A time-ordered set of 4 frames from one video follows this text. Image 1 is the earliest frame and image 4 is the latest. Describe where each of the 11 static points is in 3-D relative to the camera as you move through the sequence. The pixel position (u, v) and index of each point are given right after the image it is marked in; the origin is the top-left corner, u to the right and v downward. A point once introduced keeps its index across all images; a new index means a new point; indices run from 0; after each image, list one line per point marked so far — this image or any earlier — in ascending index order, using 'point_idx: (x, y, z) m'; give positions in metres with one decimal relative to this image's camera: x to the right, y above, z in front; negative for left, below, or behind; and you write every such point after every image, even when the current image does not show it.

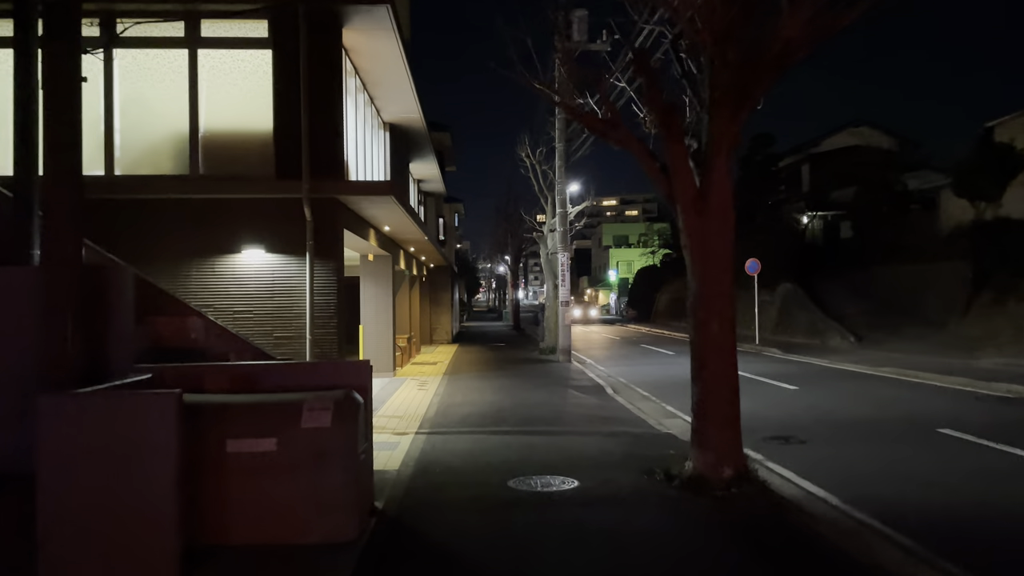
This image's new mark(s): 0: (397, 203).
0: (-1.8, +1.3, +13.0) m
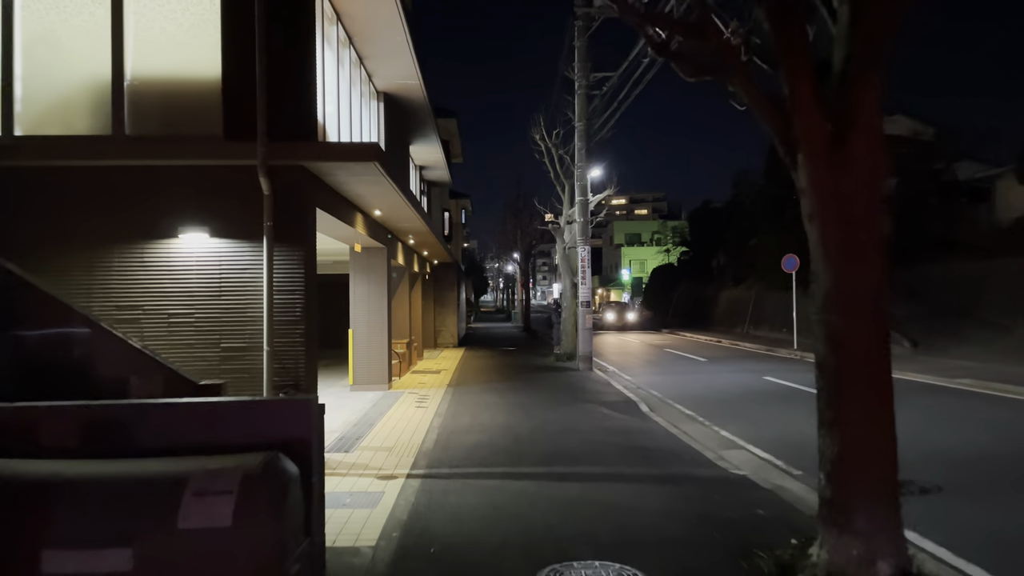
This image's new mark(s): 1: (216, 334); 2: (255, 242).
0: (-1.6, +1.4, +10.2) m
1: (-3.2, -0.5, +8.9) m
2: (-2.8, +0.5, +8.9) m
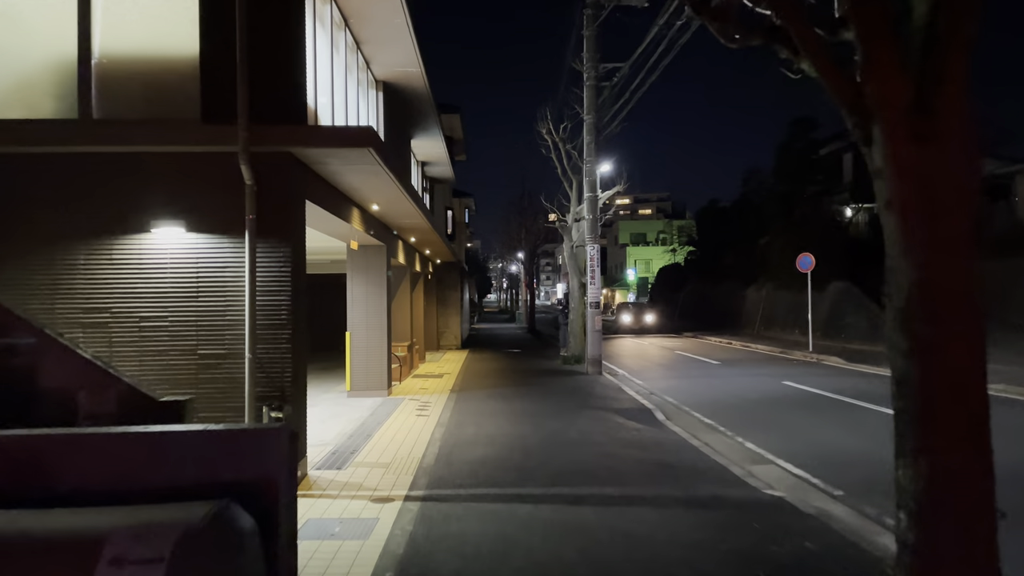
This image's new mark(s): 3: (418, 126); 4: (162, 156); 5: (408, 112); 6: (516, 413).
0: (-1.5, +1.4, +9.3) m
1: (-3.1, -0.5, +8.0) m
2: (-2.7, +0.5, +8.0) m
3: (-2.3, +3.9, +19.5) m
4: (-3.4, +1.3, +8.0) m
5: (-2.2, +3.8, +17.6) m
6: (+0.1, -2.0, +13.3) m
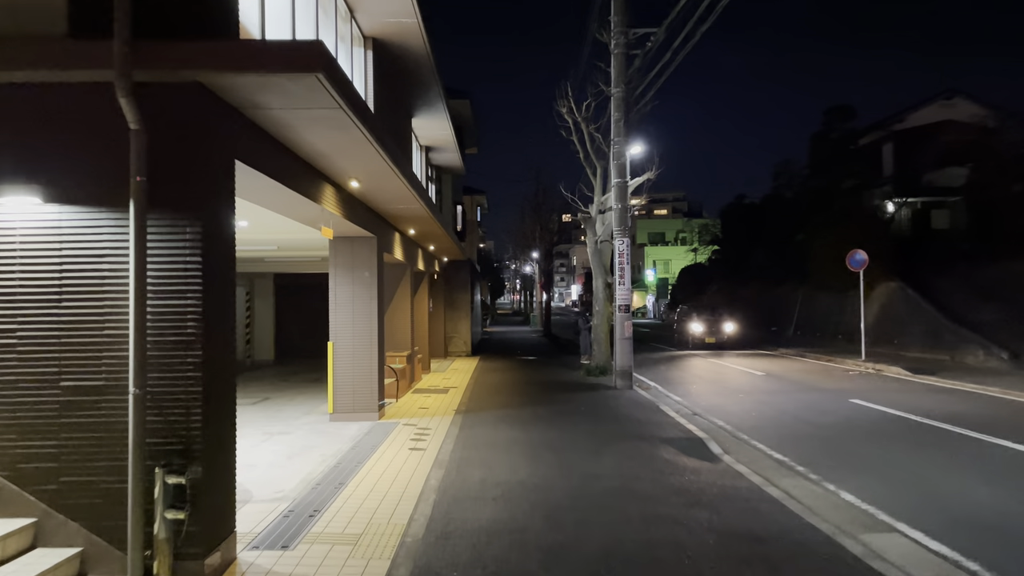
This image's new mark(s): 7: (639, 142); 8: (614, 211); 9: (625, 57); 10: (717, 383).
0: (-1.3, +1.4, +6.6) m
1: (-3.0, -0.5, +5.3) m
2: (-2.6, +0.5, +5.3) m
3: (-1.9, +3.9, +16.8) m
4: (-3.3, +1.3, +5.3) m
5: (-1.9, +3.8, +14.9) m
6: (+0.3, -2.0, +10.5) m
7: (+2.8, +3.2, +17.7) m
8: (+2.2, +1.7, +17.7) m
9: (+2.4, +5.0, +17.5) m
10: (+4.6, -2.0, +18.1) m
